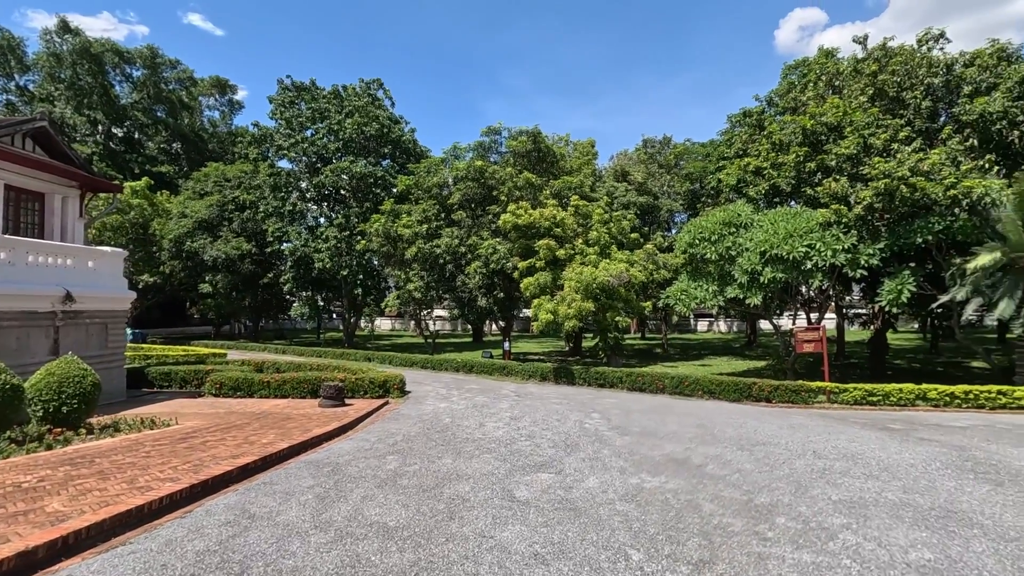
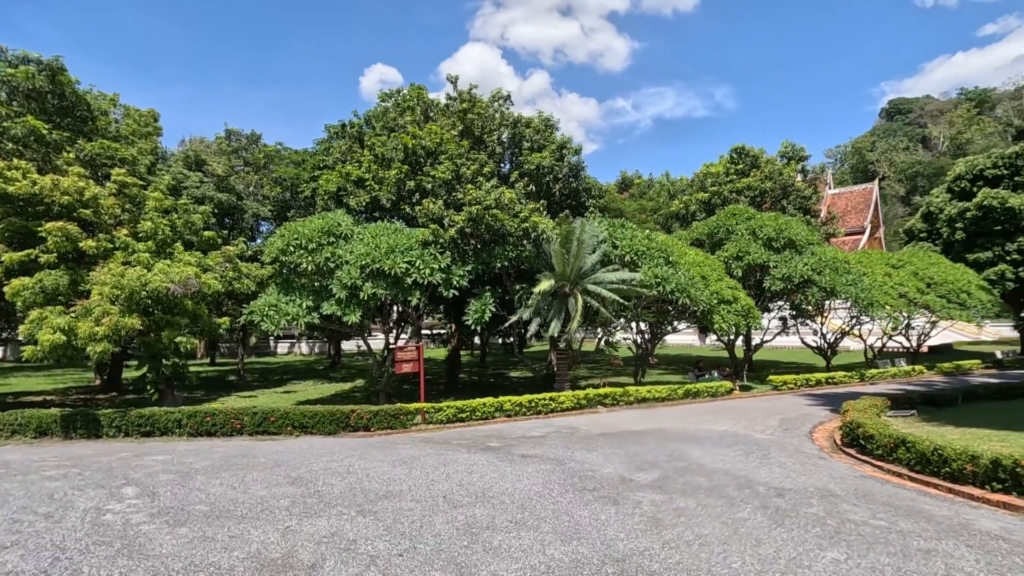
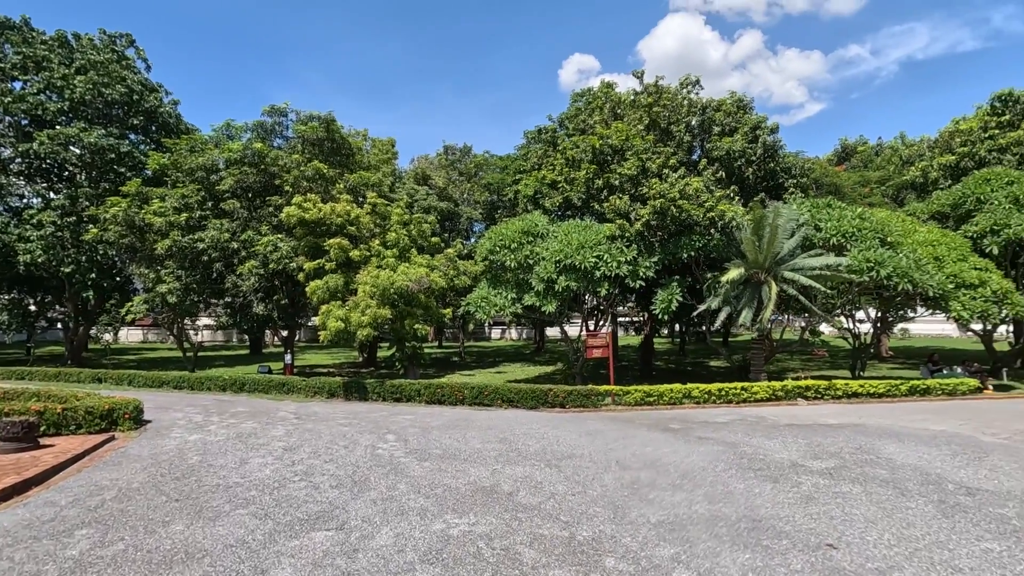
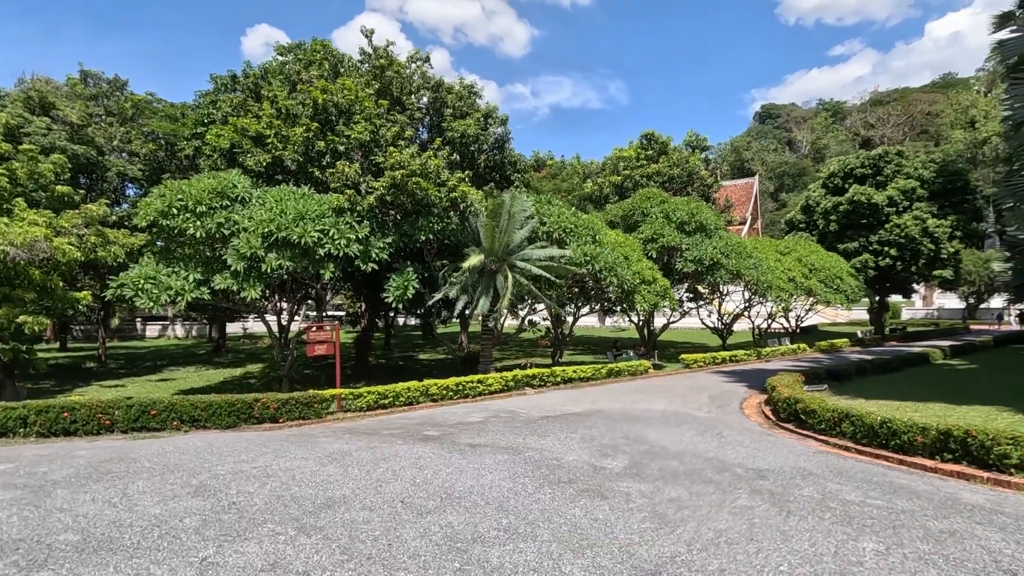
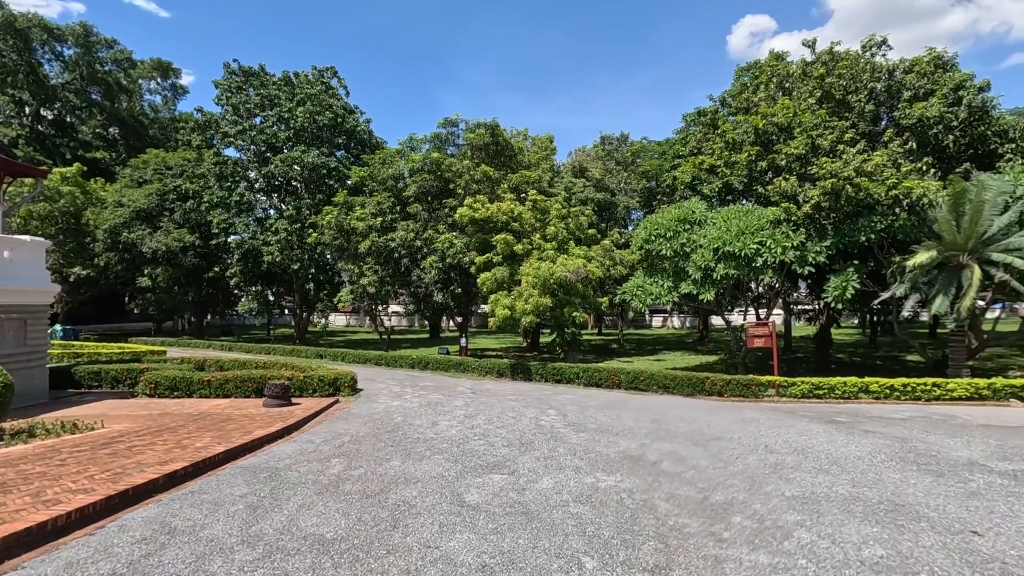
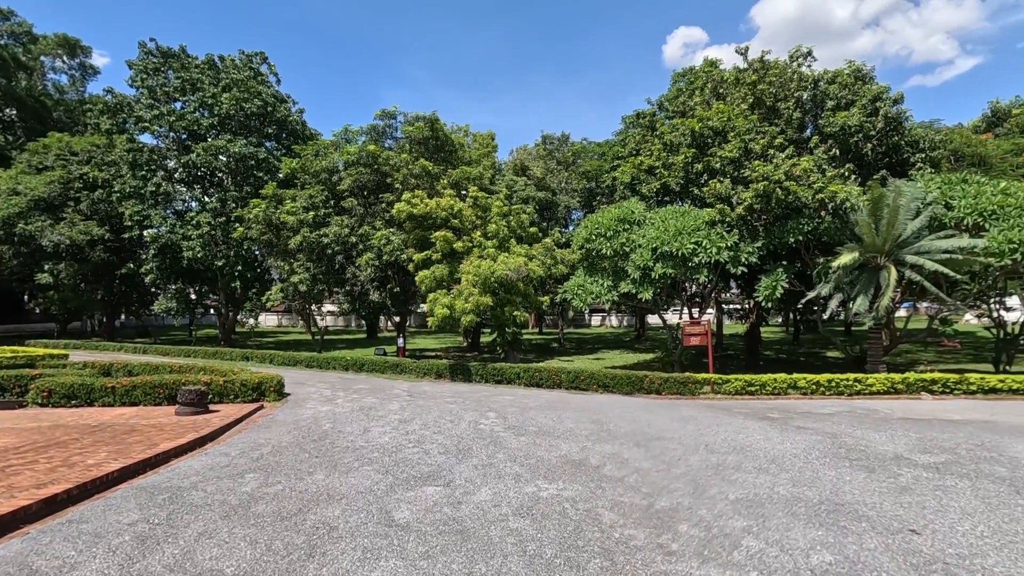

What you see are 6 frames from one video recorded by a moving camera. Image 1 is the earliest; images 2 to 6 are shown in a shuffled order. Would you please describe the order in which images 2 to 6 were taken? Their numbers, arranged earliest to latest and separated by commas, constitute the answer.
5, 6, 3, 2, 4
